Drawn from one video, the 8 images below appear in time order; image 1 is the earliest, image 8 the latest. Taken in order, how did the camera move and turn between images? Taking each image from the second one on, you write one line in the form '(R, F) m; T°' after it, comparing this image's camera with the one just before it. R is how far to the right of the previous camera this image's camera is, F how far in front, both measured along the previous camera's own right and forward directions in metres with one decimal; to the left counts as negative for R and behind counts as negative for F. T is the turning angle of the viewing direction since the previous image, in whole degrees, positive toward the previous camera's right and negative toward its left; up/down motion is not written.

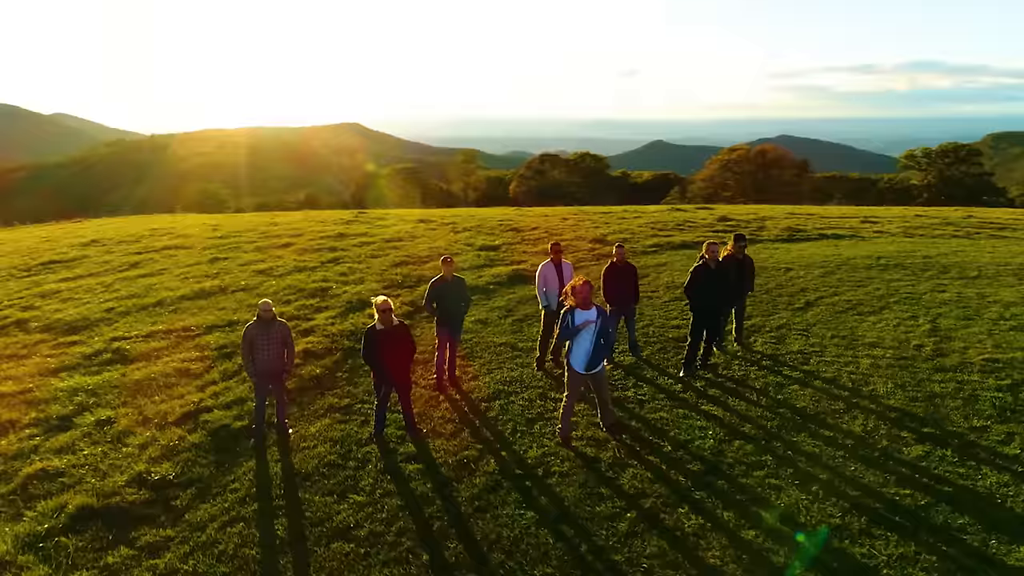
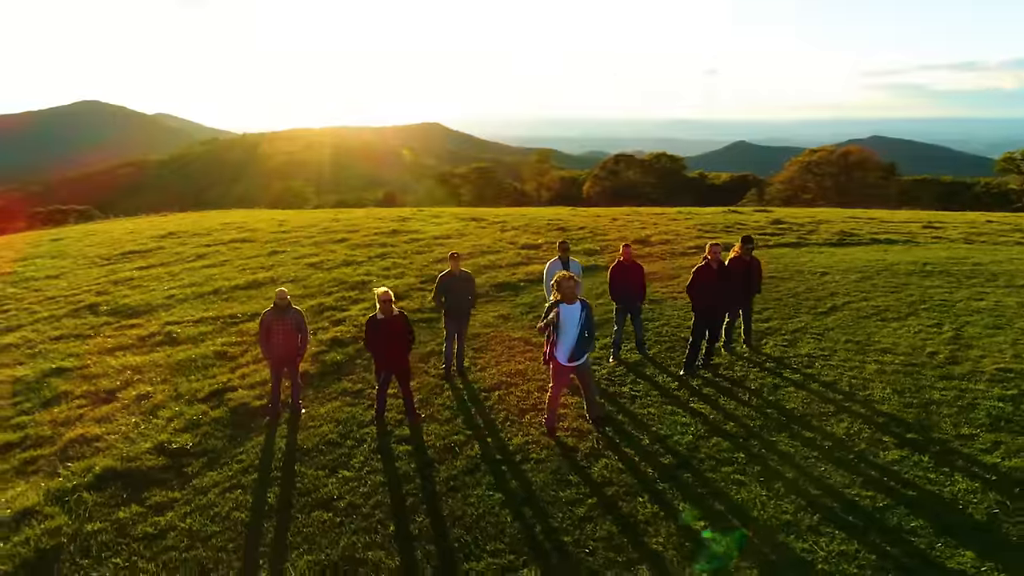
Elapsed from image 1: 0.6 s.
(+1.3, -0.5) m; -6°
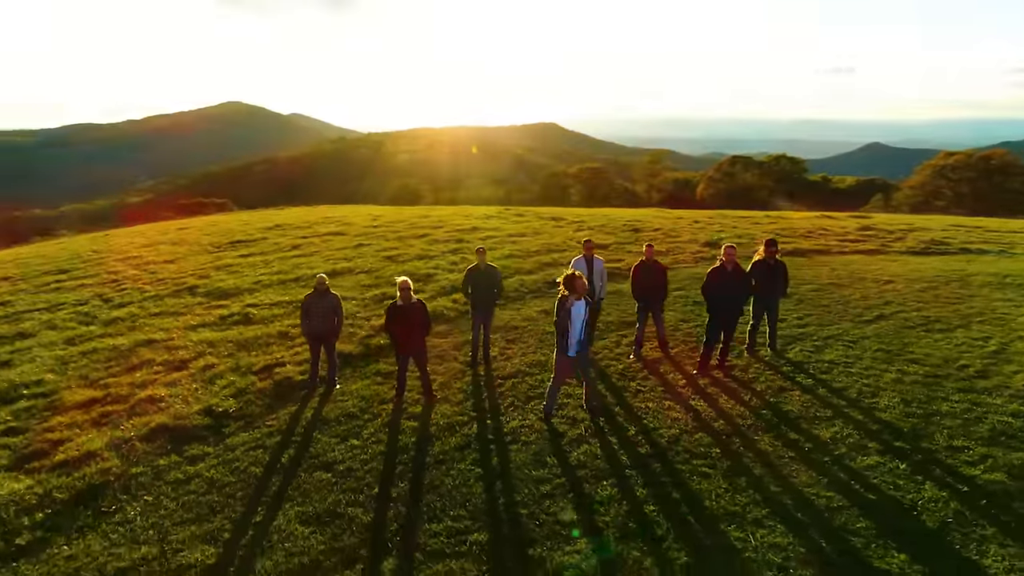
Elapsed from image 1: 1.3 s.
(+1.8, -0.6) m; -9°
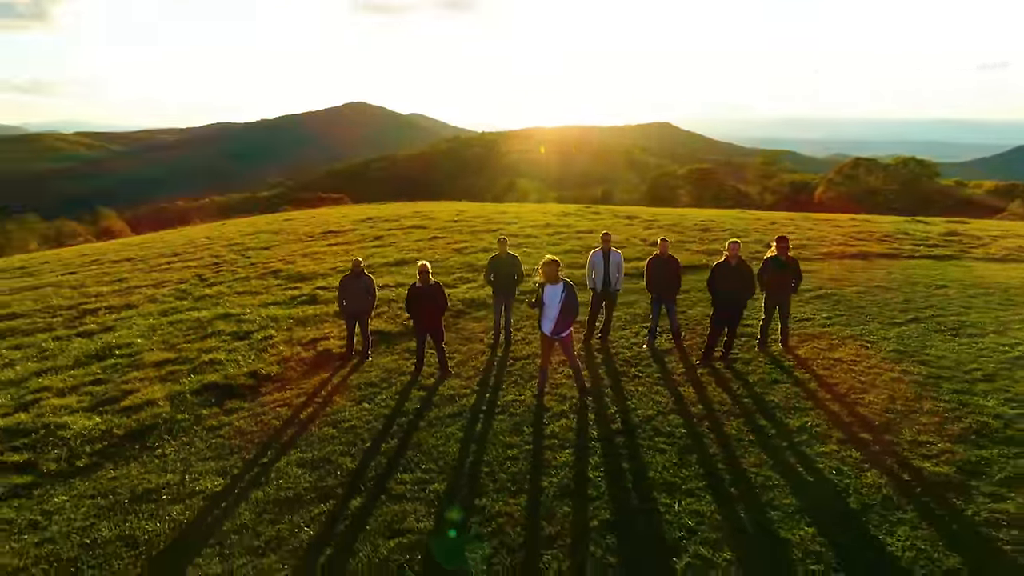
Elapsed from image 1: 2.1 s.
(+1.9, -0.9) m; -9°
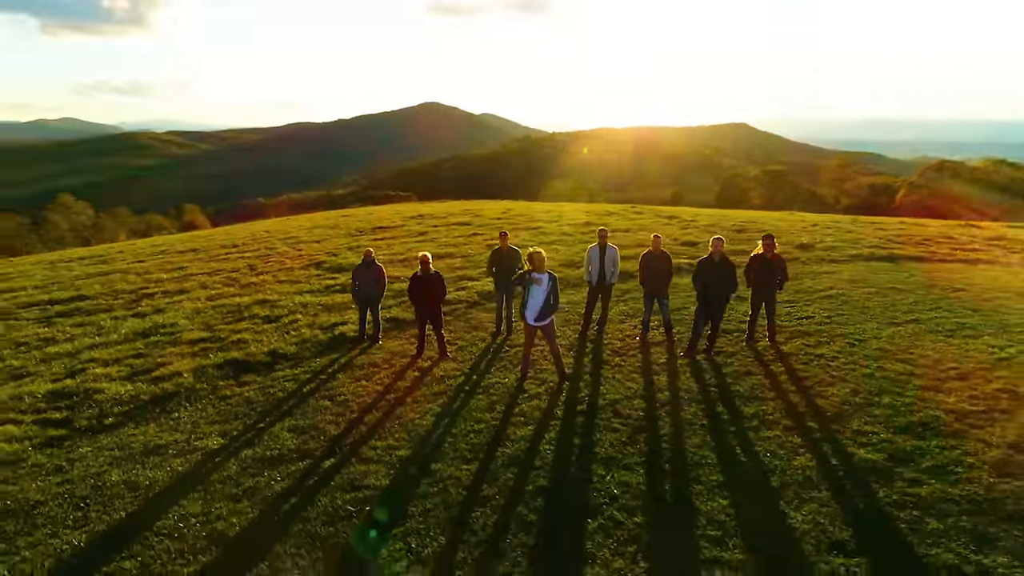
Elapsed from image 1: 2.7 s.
(+1.5, -0.8) m; -5°
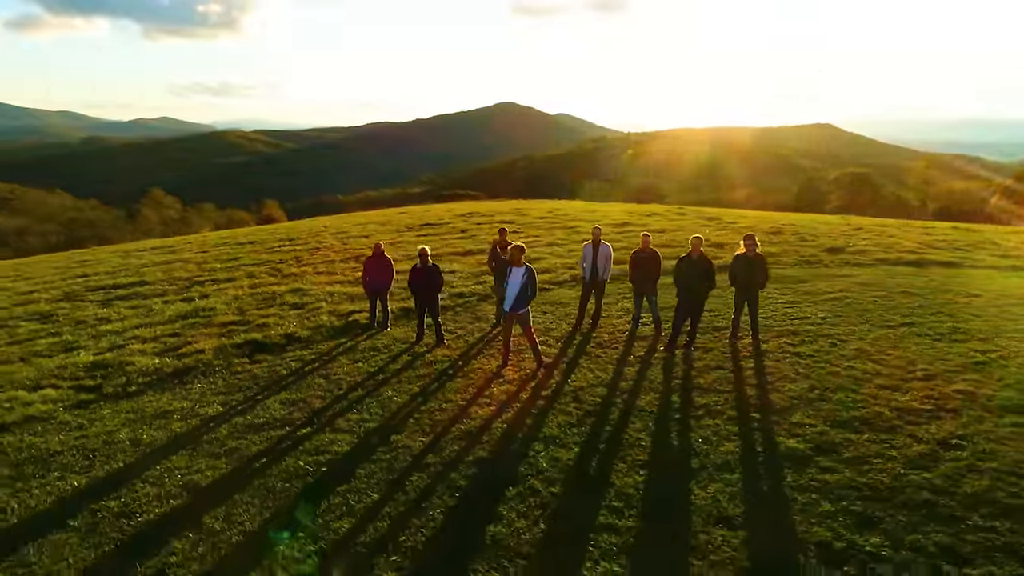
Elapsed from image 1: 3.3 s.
(+1.8, -0.8) m; -6°
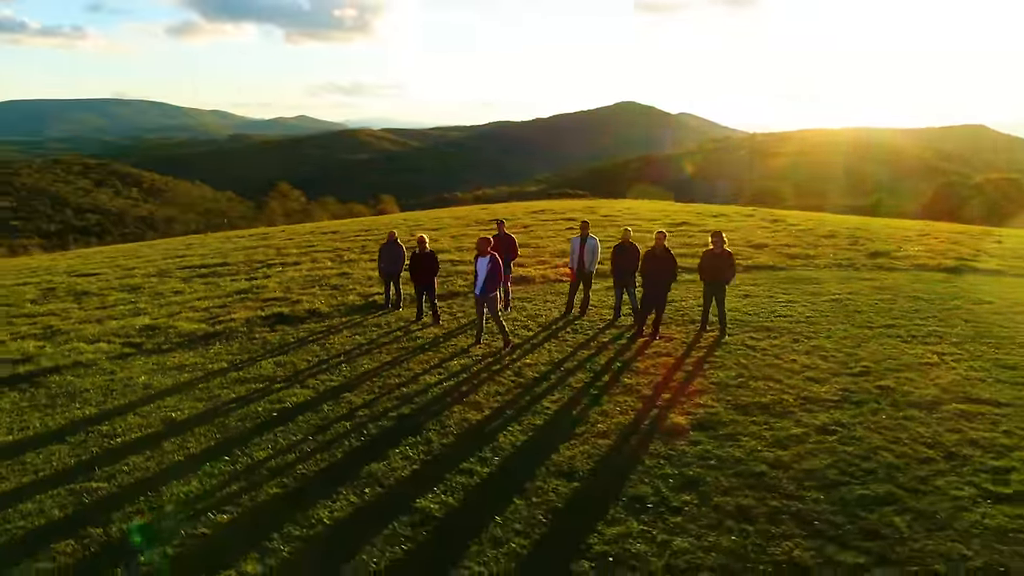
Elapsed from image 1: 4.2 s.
(+3.1, -1.1) m; -9°
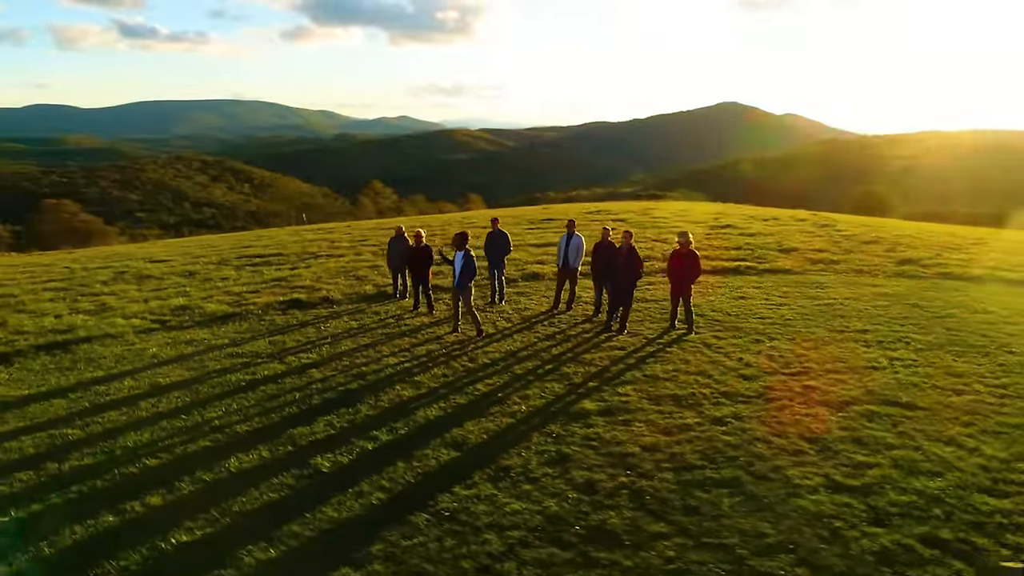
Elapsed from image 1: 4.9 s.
(+2.7, -0.8) m; -7°
